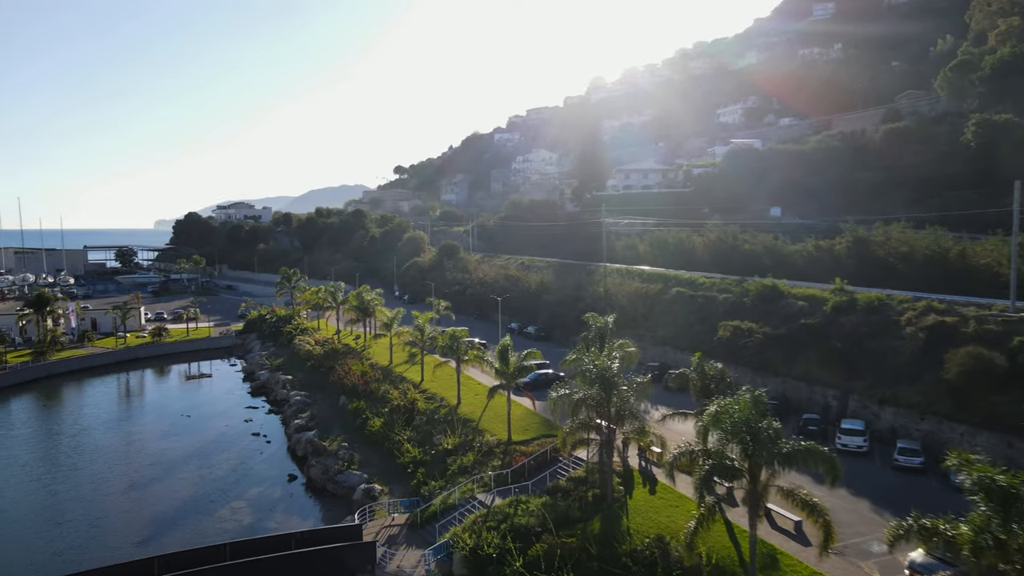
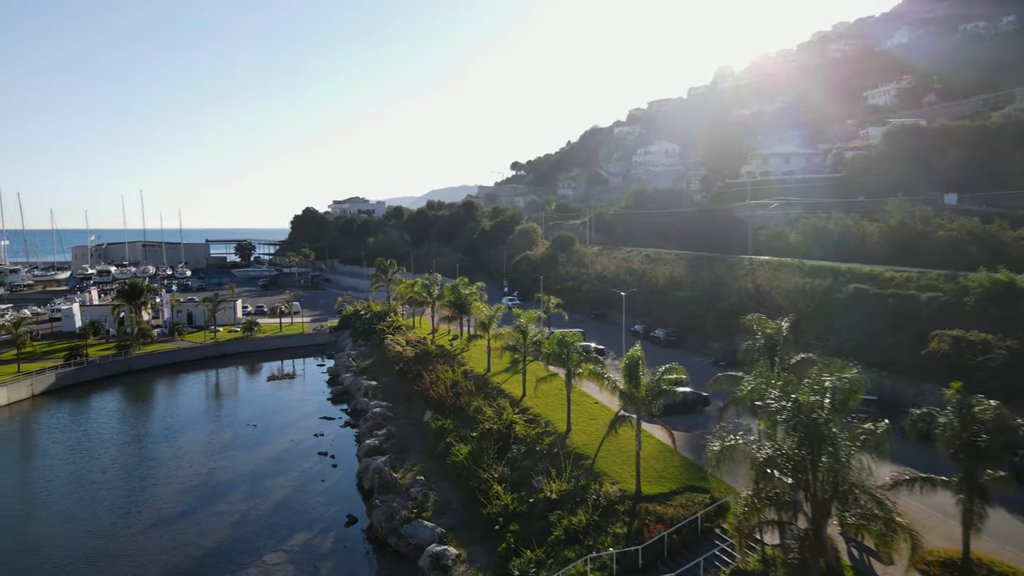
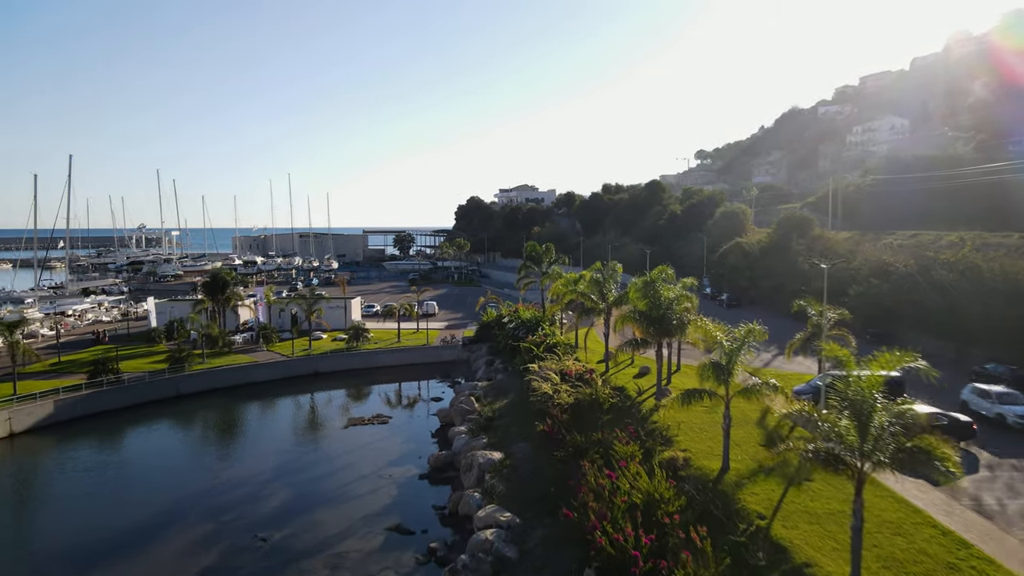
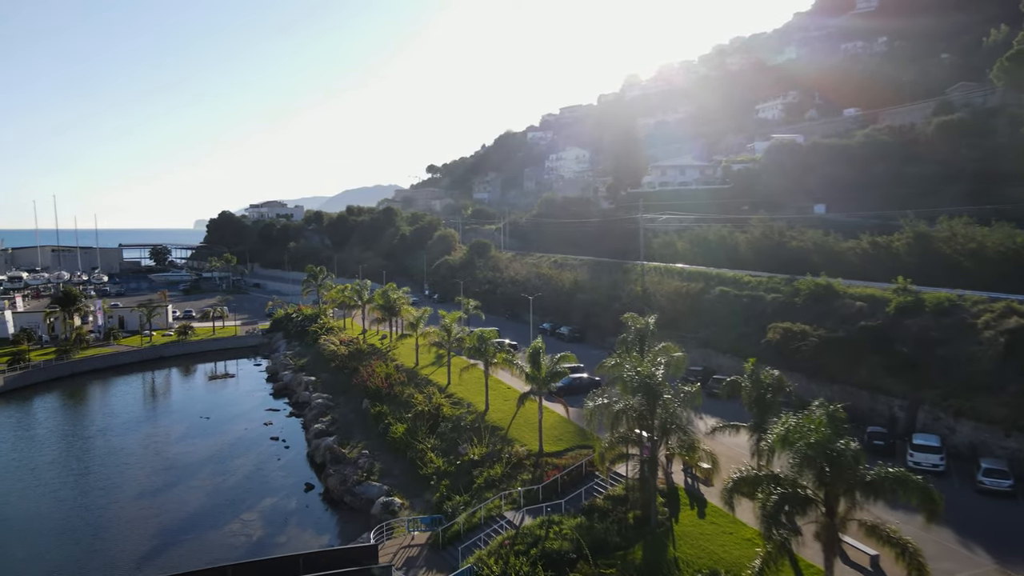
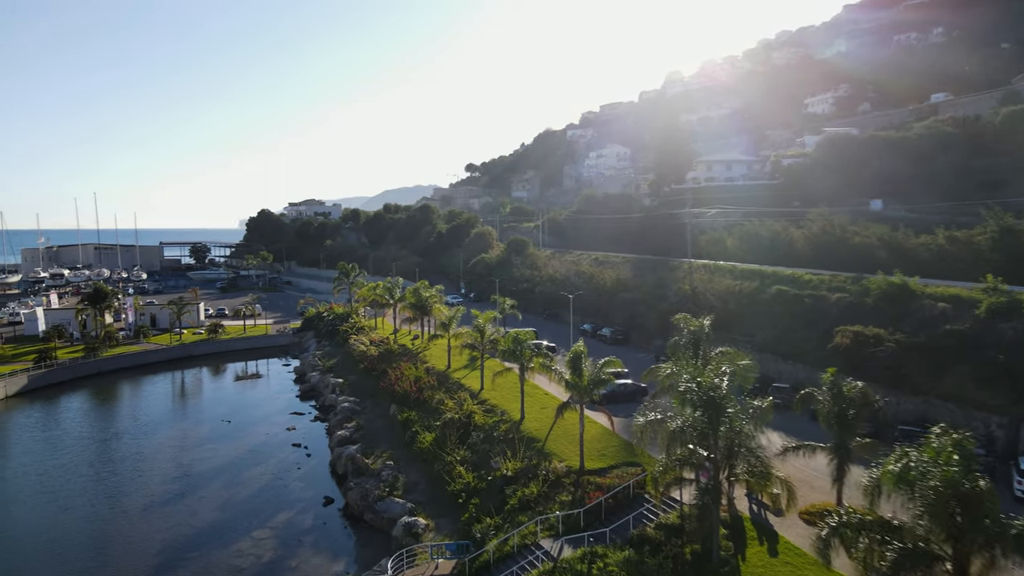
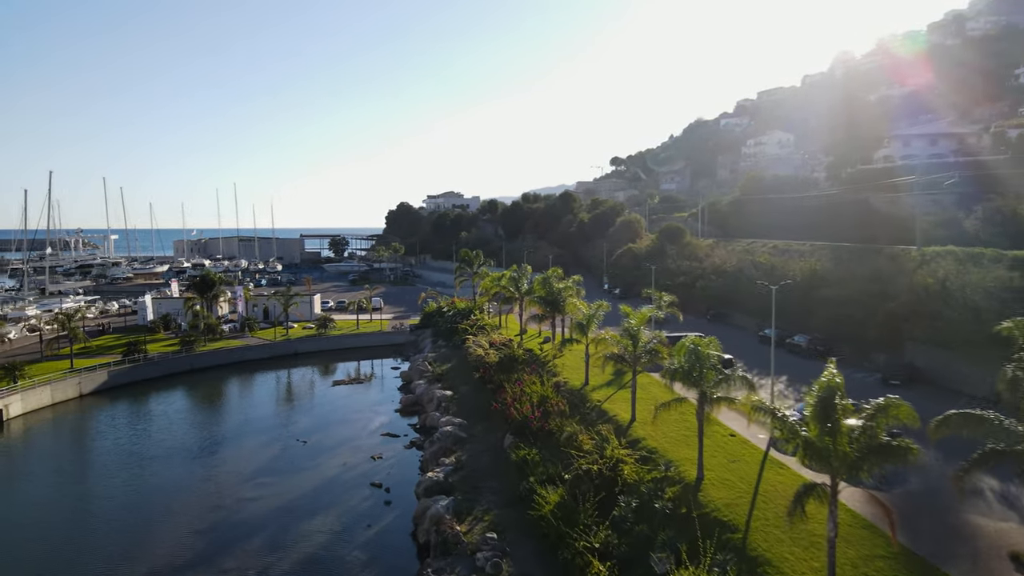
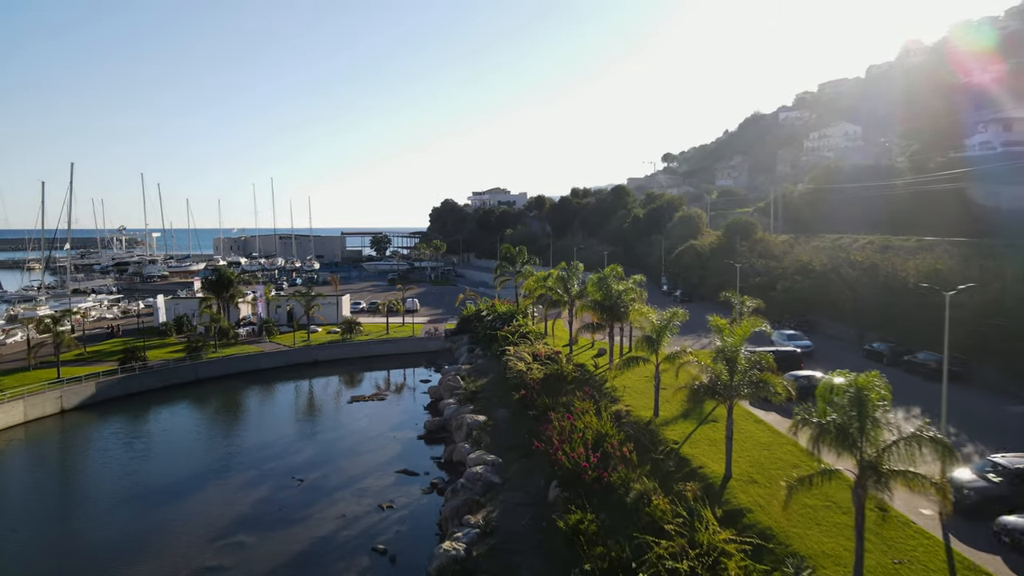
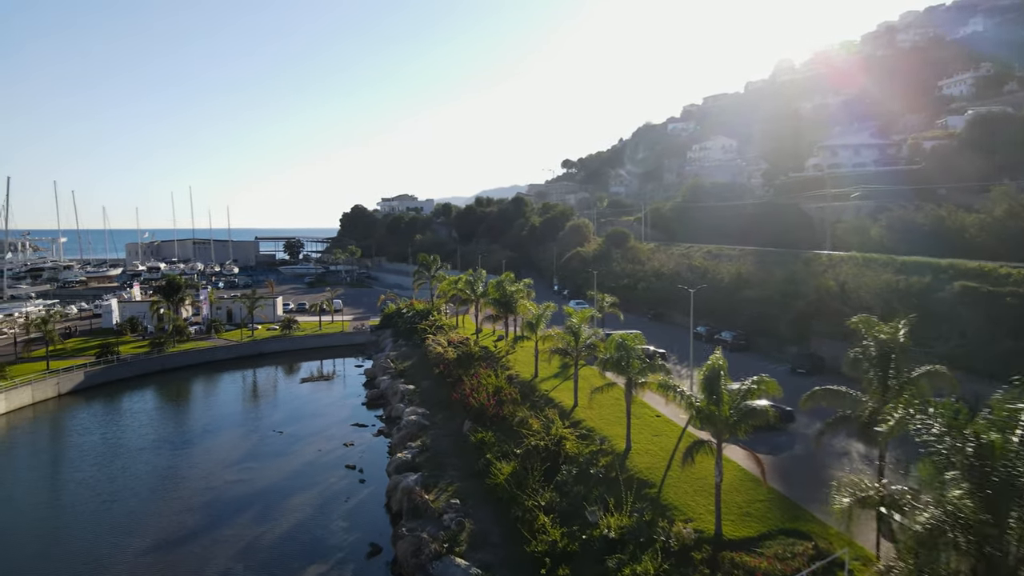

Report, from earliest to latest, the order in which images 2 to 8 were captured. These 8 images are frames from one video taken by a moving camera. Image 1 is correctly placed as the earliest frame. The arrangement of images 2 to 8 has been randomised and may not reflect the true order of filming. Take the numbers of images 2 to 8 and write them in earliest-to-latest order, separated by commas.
4, 5, 2, 8, 6, 7, 3
